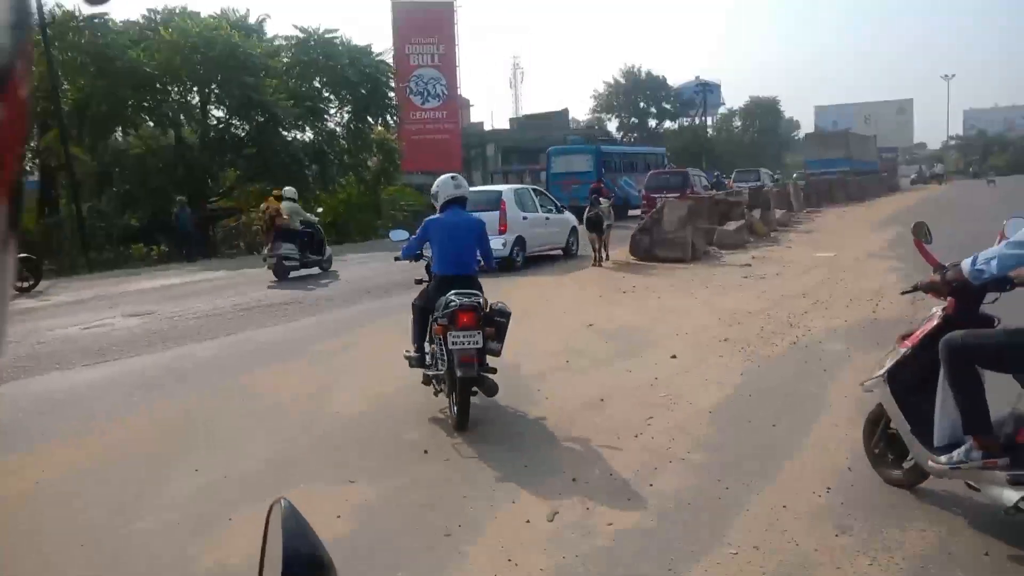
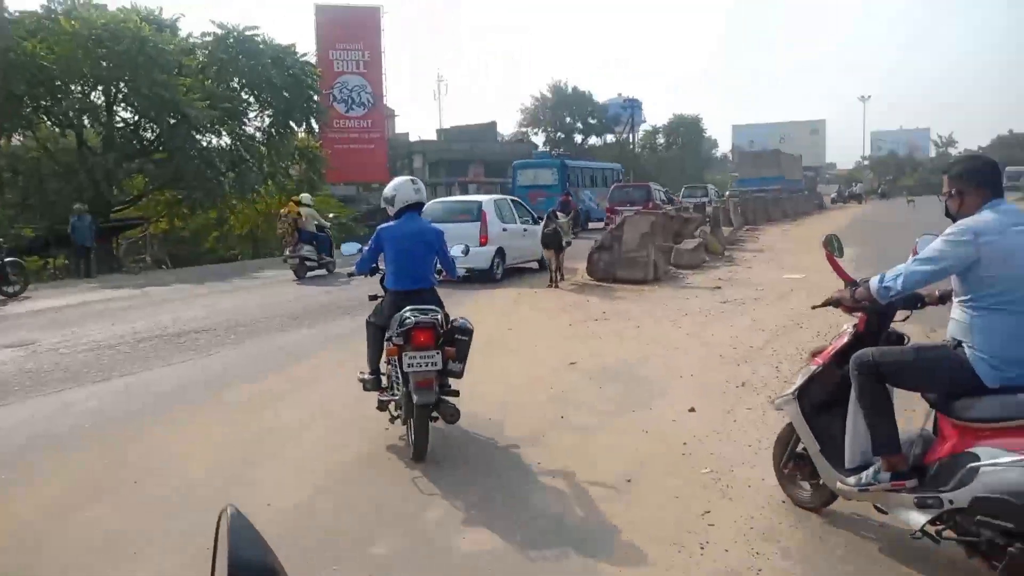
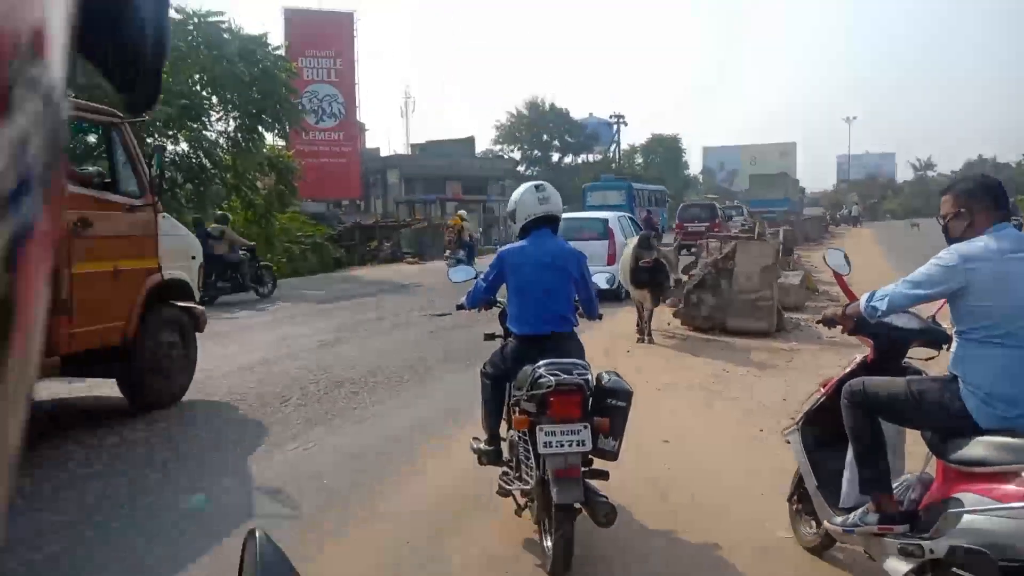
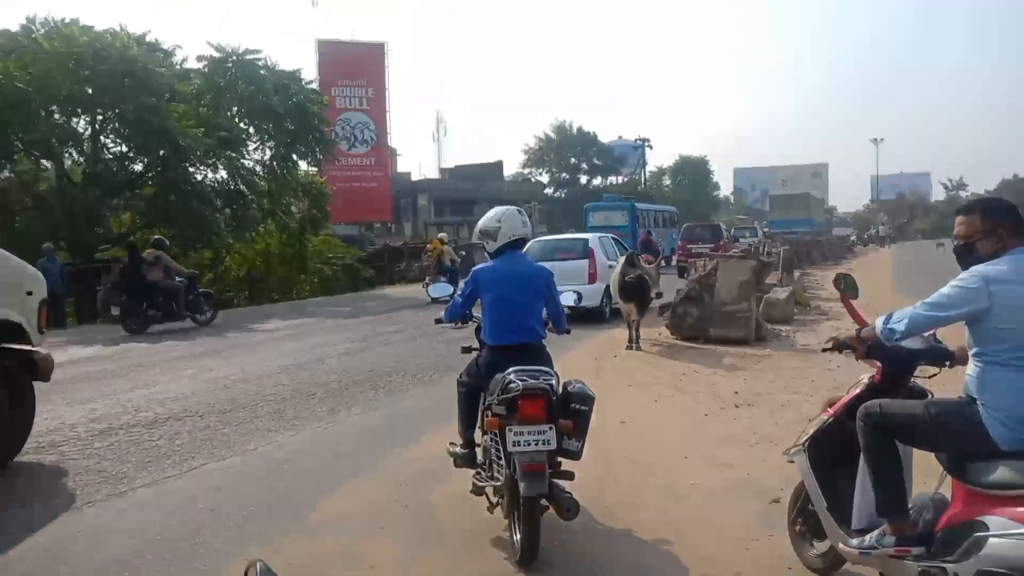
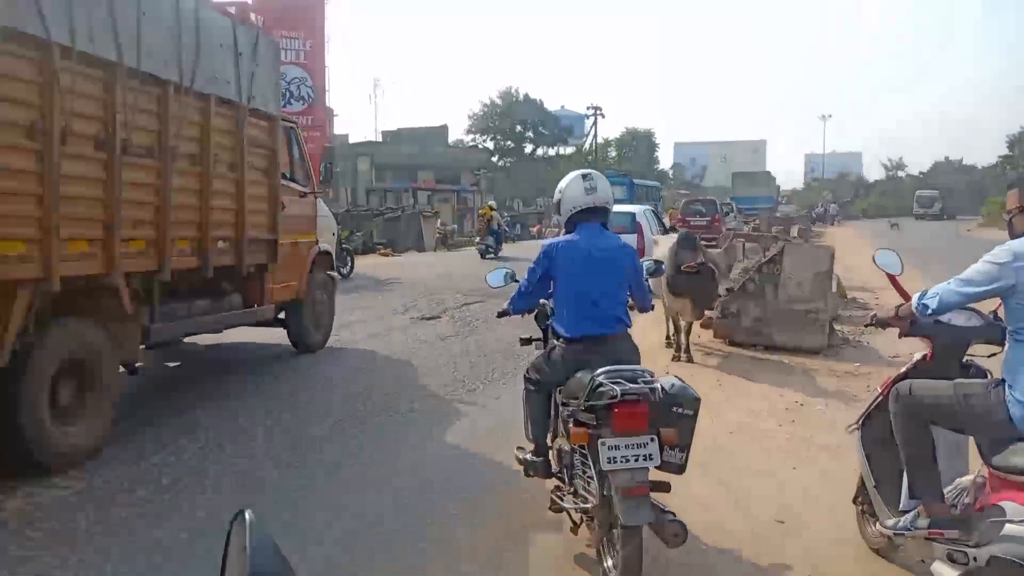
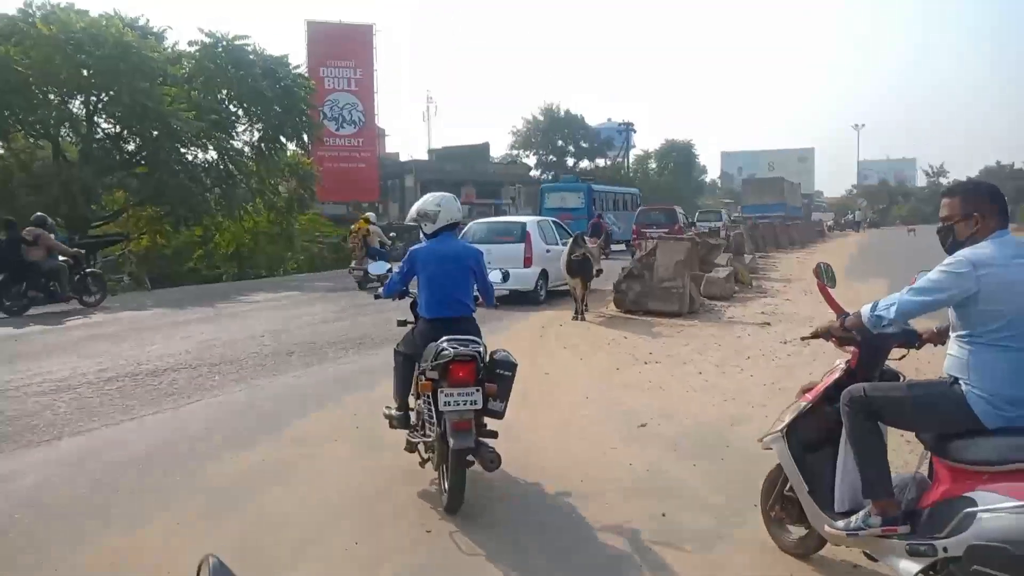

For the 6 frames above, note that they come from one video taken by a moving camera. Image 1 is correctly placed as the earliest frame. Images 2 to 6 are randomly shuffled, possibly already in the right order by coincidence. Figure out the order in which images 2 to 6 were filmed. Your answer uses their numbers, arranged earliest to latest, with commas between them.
2, 6, 4, 3, 5
